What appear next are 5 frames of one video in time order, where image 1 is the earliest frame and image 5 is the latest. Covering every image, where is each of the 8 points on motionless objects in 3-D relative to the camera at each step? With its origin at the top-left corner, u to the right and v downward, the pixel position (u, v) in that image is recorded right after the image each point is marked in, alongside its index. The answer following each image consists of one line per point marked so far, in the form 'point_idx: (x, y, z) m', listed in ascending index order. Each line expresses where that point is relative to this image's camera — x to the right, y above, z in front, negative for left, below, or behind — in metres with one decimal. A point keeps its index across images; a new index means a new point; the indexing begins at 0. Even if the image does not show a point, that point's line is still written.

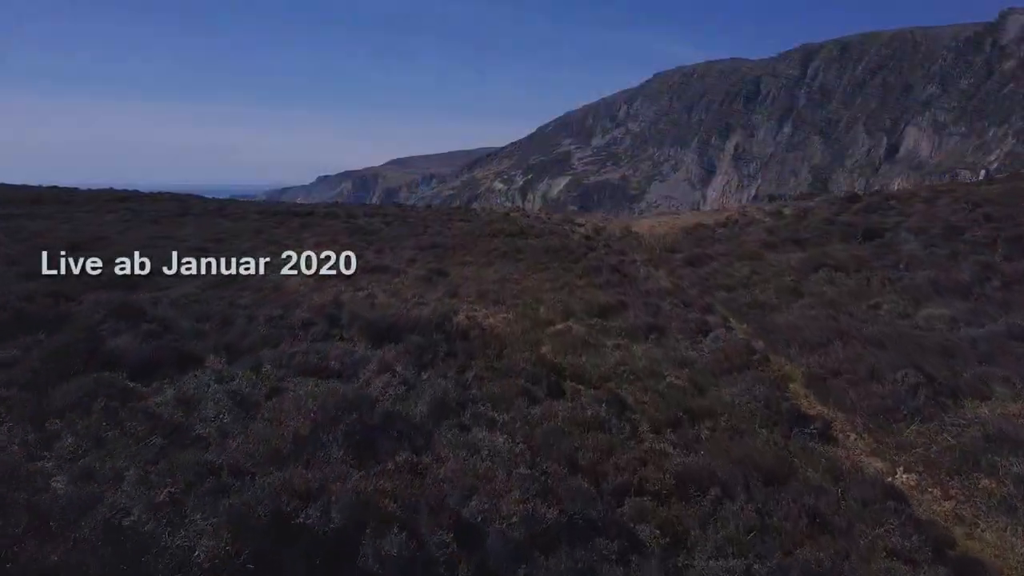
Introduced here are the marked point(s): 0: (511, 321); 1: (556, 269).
0: (0.0, -0.3, +9.5) m
1: (+0.7, +0.3, +14.3) m
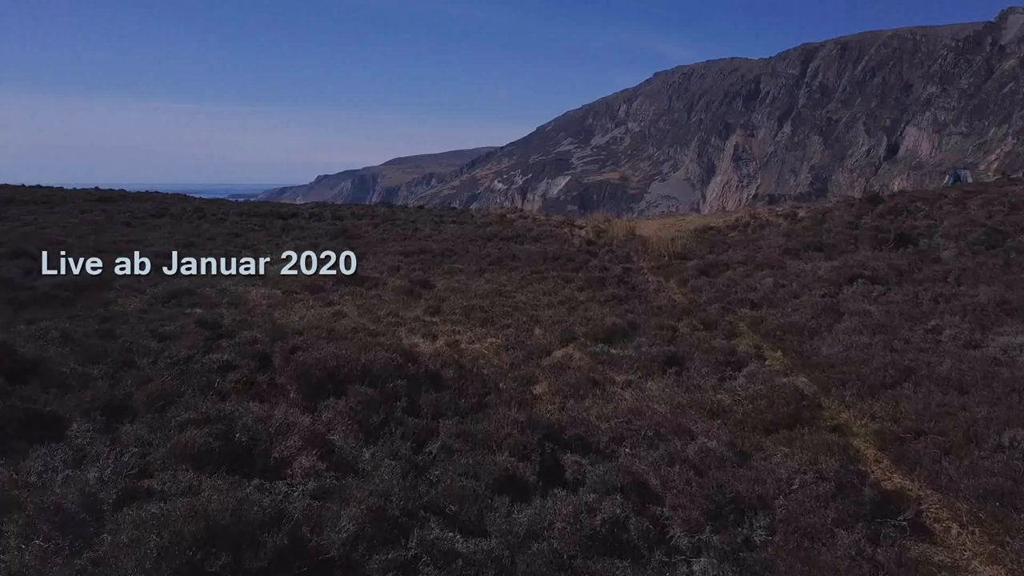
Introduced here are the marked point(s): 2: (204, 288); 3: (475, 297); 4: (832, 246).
0: (-0.1, -0.5, +7.9) m
1: (+0.6, +0.1, +12.7) m
2: (-4.1, 0.0, +12.5) m
3: (-0.4, -0.1, +11.2) m
4: (+5.0, +0.6, +14.8) m
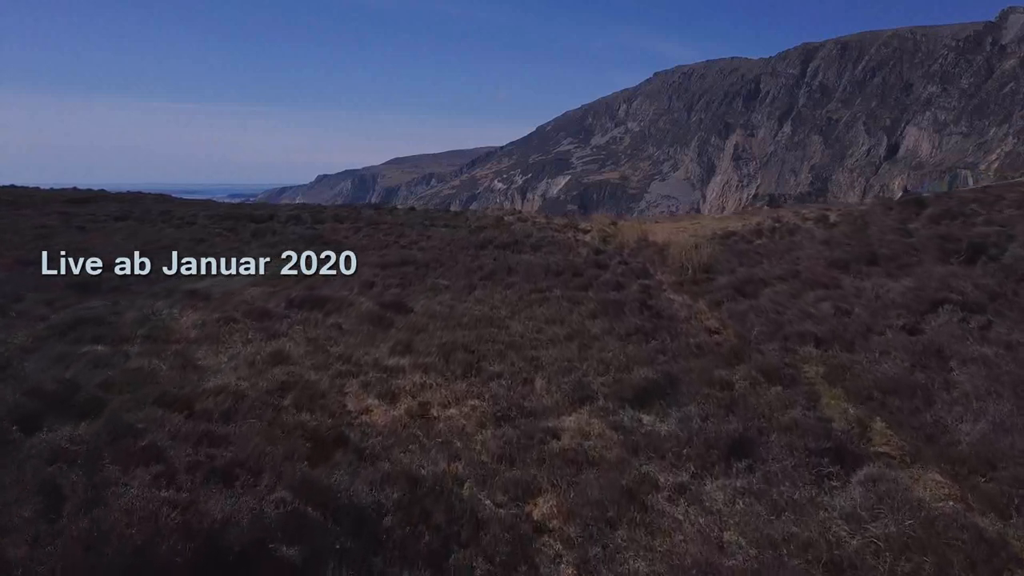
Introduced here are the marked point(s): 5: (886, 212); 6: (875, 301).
0: (-0.2, -0.8, +5.5) m
1: (+0.5, -0.1, +10.4) m
2: (-4.1, -0.3, +10.2) m
3: (-0.5, -0.4, +8.8) m
4: (+4.9, +0.4, +12.4) m
5: (+7.1, +1.4, +18.1) m
6: (+3.6, -0.1, +9.6) m
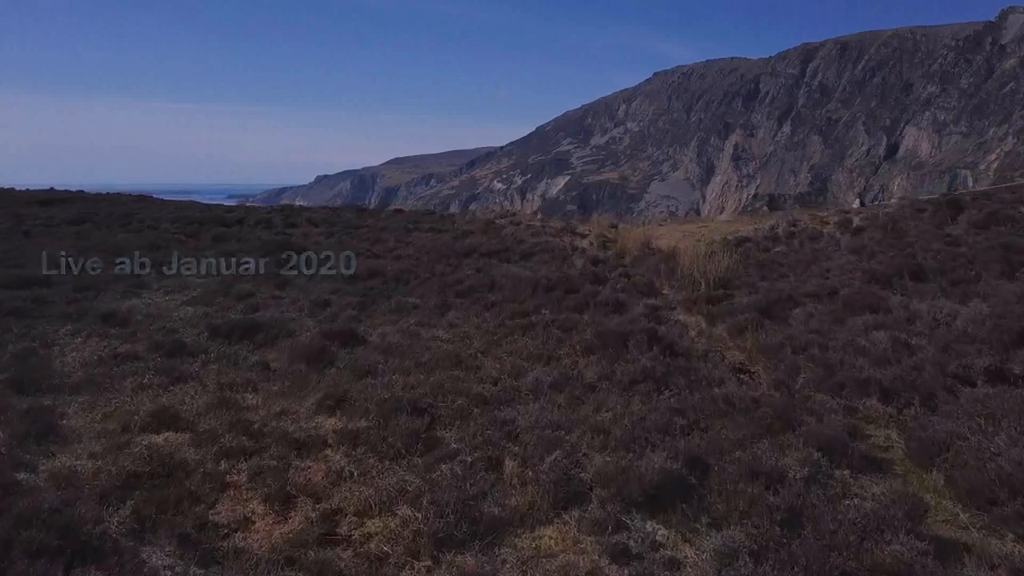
0: (-0.4, -1.0, +3.6) m
1: (+0.3, -0.4, +8.4) m
2: (-4.3, -0.5, +8.2) m
3: (-0.7, -0.6, +6.9) m
4: (+4.7, +0.2, +10.5) m
5: (+6.9, +1.2, +16.2) m
6: (+3.4, -0.3, +7.7) m
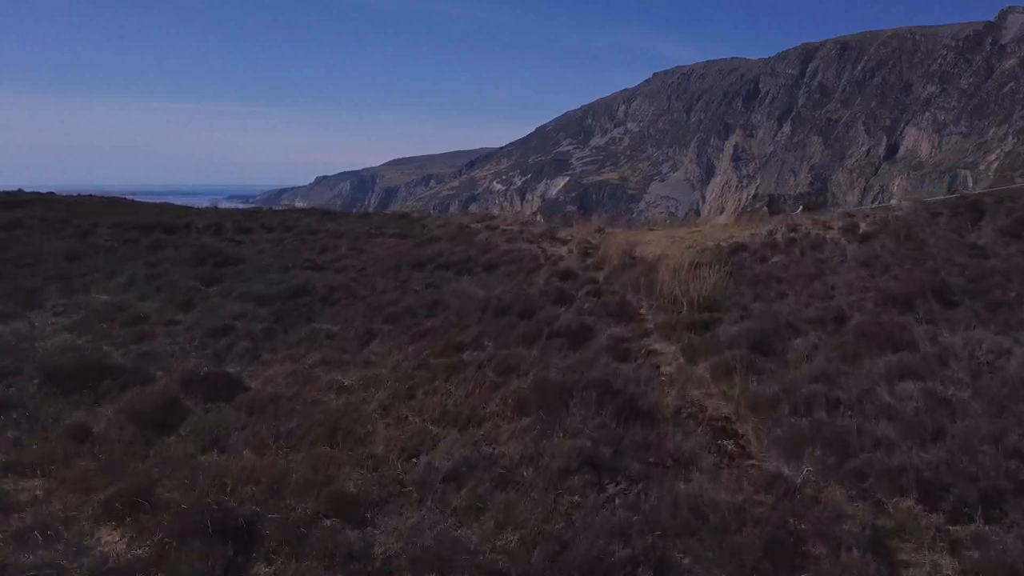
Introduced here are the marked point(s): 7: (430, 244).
0: (-0.9, -1.2, +1.8) m
1: (-0.2, -0.6, +6.6) m
2: (-4.9, -0.7, +6.4) m
3: (-1.2, -0.8, +5.0) m
4: (+4.2, -0.1, +8.6) m
5: (+6.4, +1.0, +14.3) m
6: (+2.9, -0.6, +5.8) m
7: (-1.5, +0.8, +16.8) m
